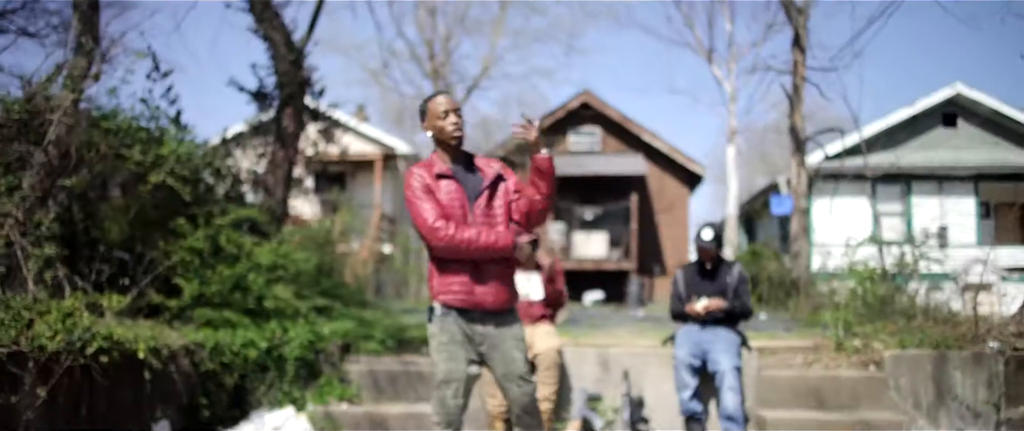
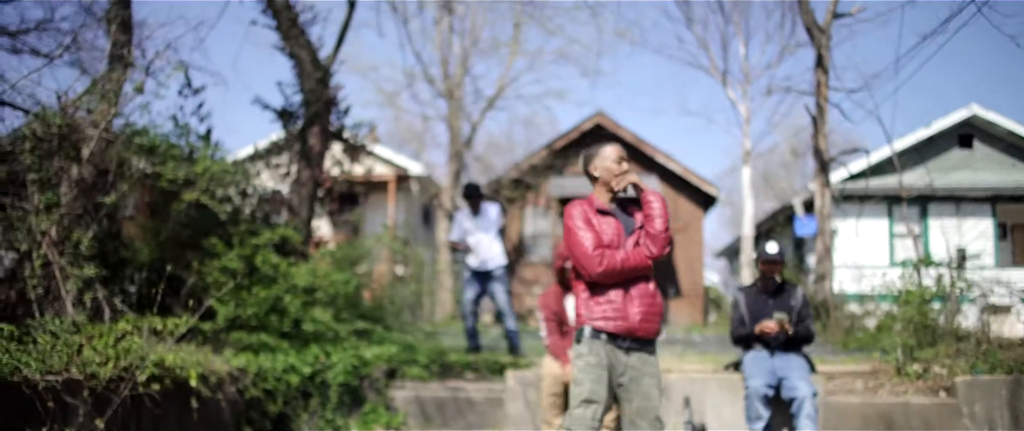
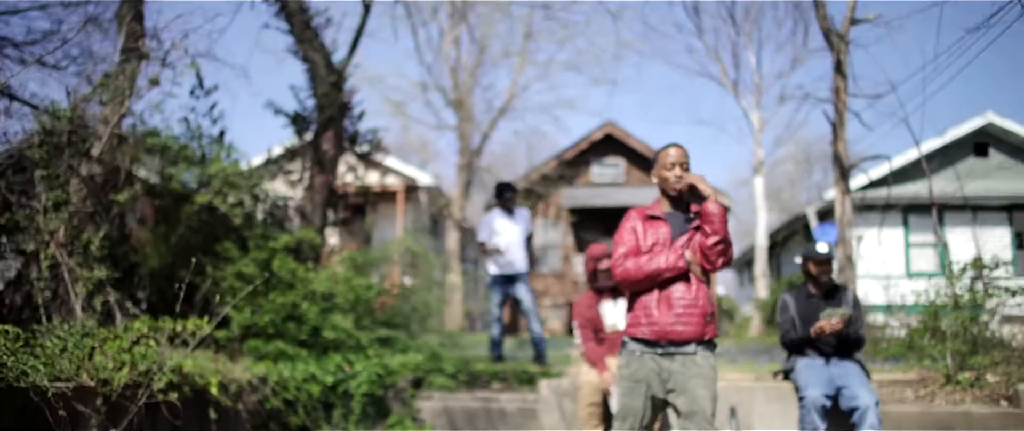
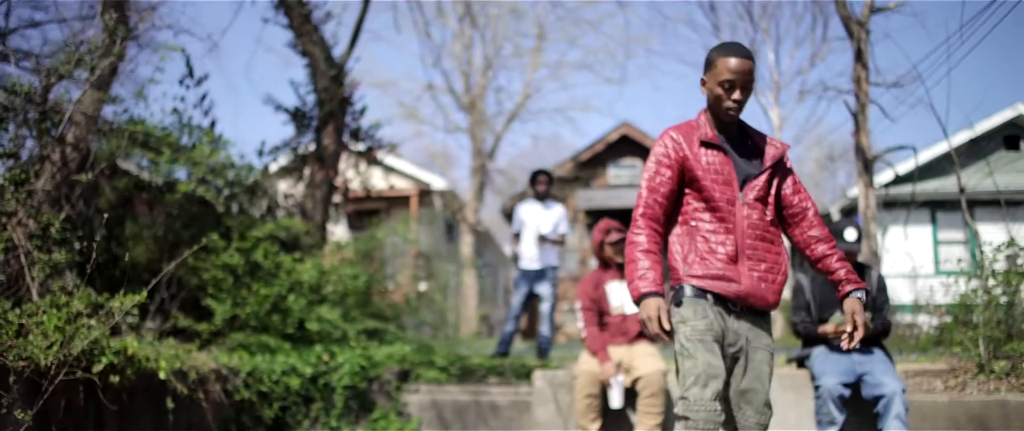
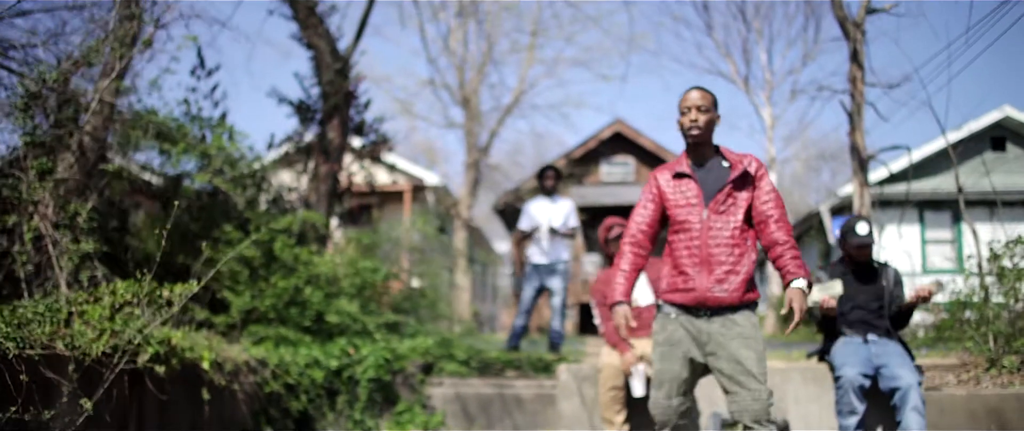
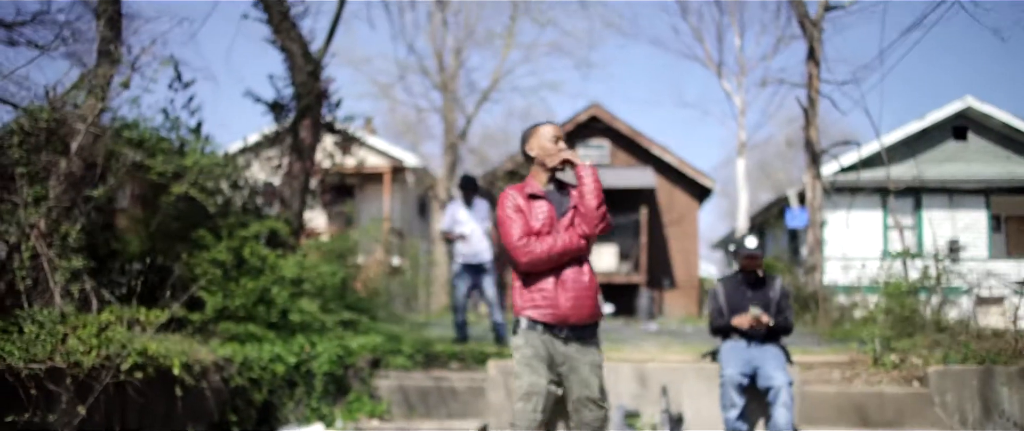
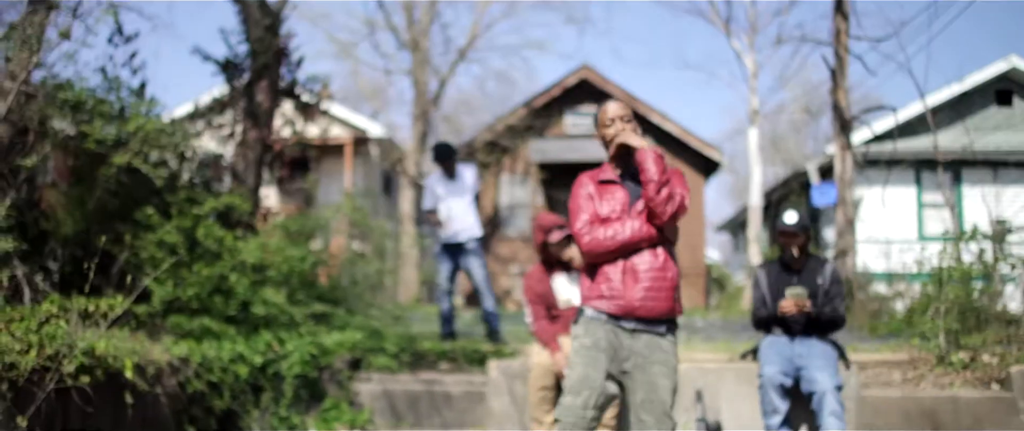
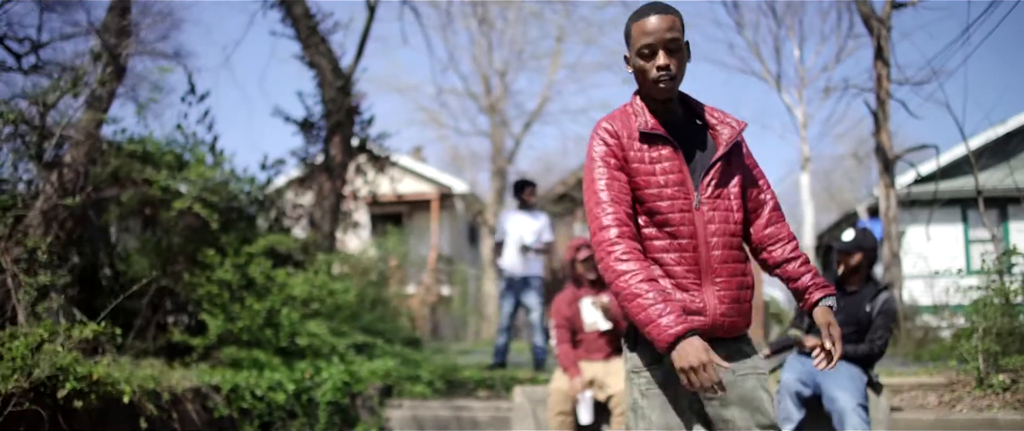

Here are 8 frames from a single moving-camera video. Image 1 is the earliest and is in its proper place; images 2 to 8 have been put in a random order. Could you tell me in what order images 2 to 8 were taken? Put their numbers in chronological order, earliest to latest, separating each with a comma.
6, 2, 7, 3, 5, 4, 8
